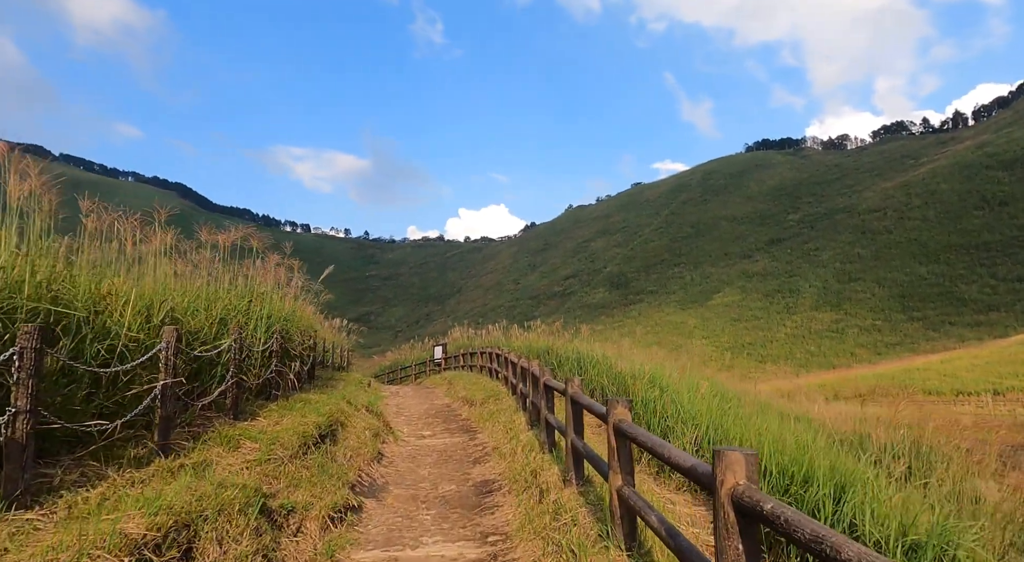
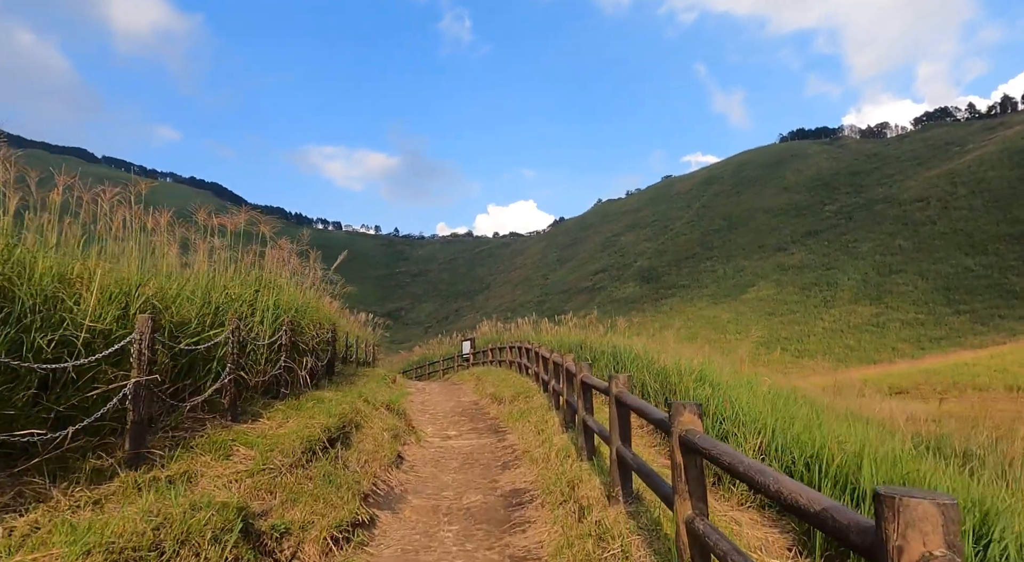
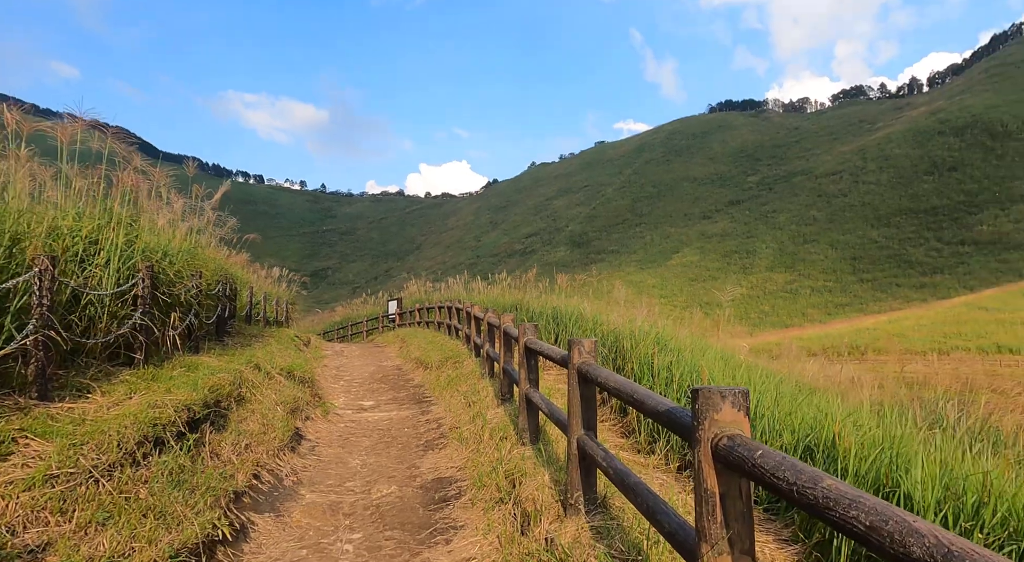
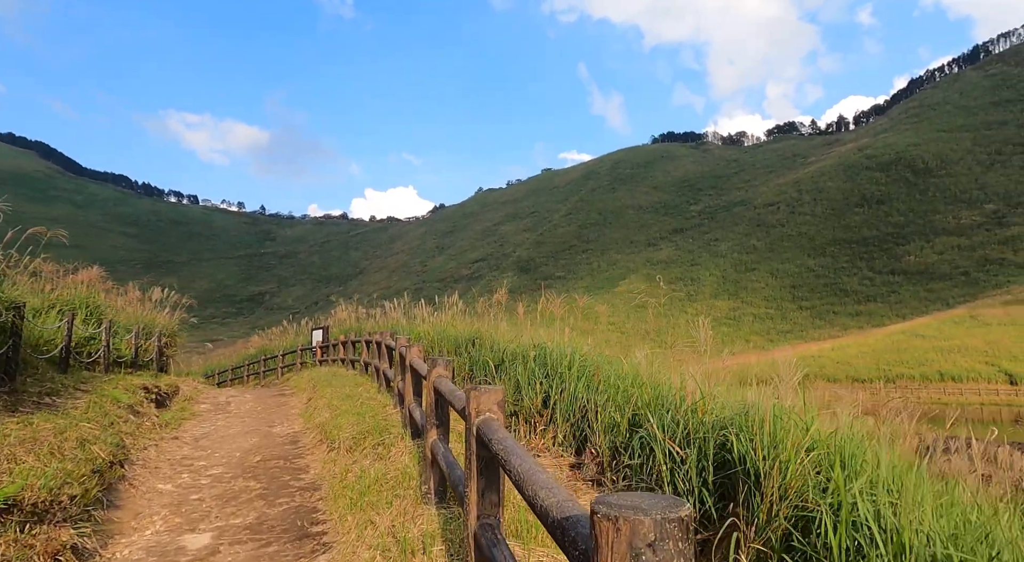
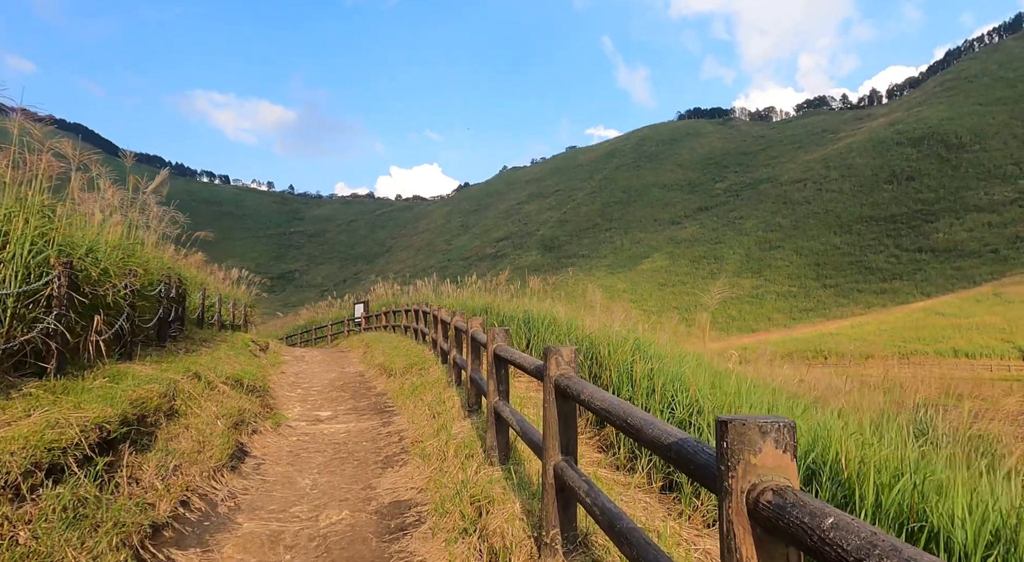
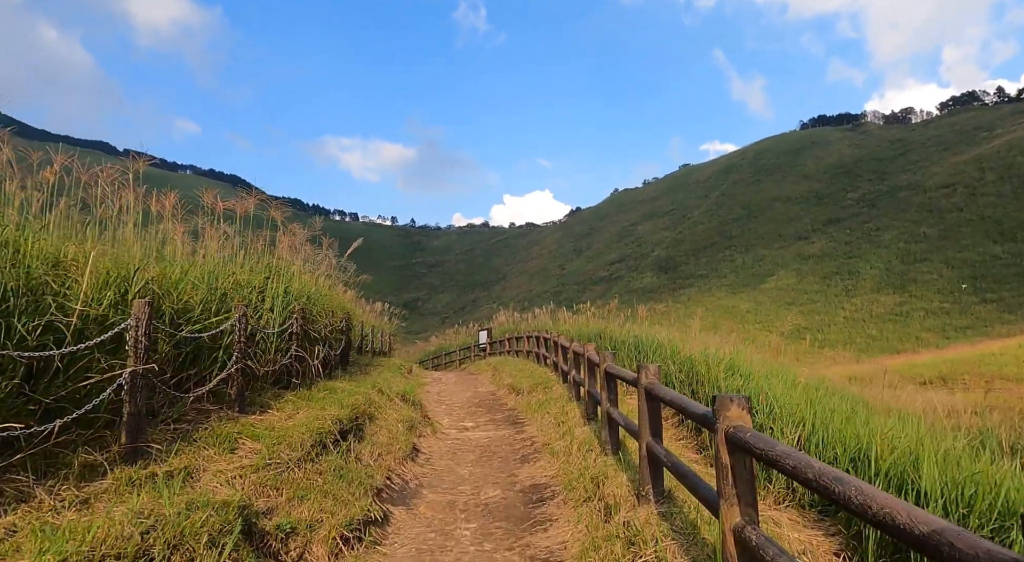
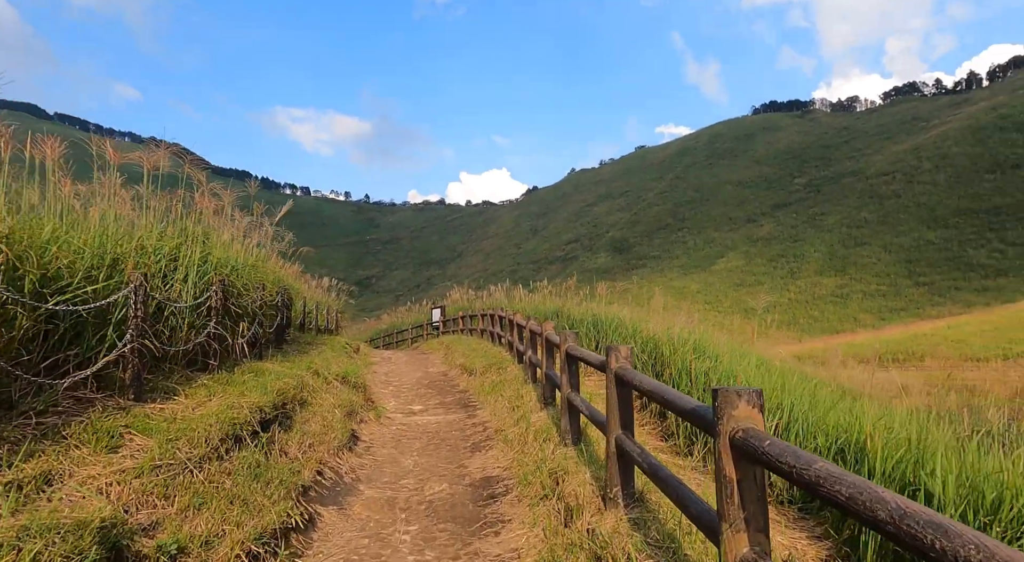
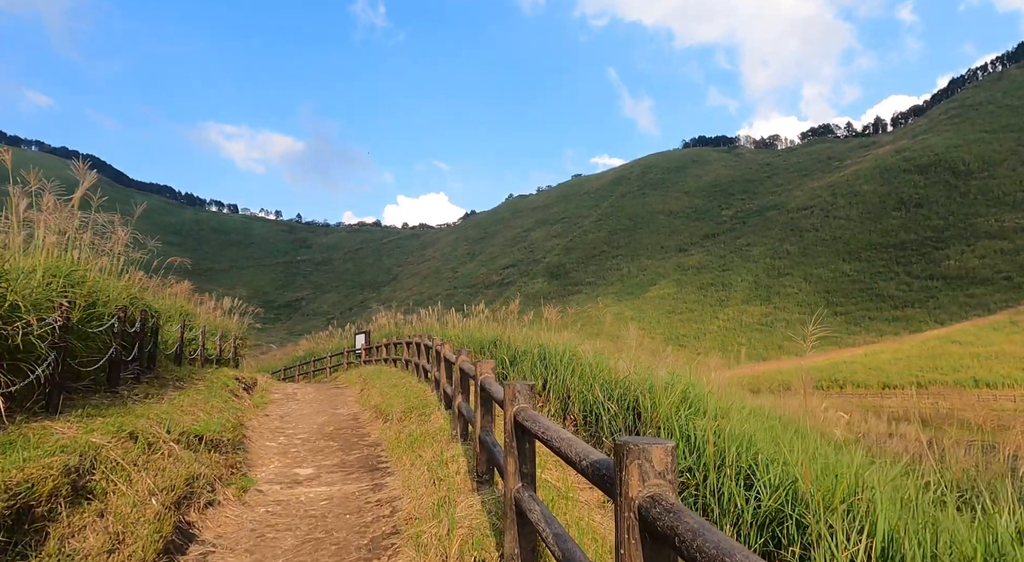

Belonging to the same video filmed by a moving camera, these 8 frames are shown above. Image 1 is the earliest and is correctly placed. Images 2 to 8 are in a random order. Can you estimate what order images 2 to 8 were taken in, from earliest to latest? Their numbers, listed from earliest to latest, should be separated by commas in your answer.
2, 6, 7, 3, 5, 8, 4
